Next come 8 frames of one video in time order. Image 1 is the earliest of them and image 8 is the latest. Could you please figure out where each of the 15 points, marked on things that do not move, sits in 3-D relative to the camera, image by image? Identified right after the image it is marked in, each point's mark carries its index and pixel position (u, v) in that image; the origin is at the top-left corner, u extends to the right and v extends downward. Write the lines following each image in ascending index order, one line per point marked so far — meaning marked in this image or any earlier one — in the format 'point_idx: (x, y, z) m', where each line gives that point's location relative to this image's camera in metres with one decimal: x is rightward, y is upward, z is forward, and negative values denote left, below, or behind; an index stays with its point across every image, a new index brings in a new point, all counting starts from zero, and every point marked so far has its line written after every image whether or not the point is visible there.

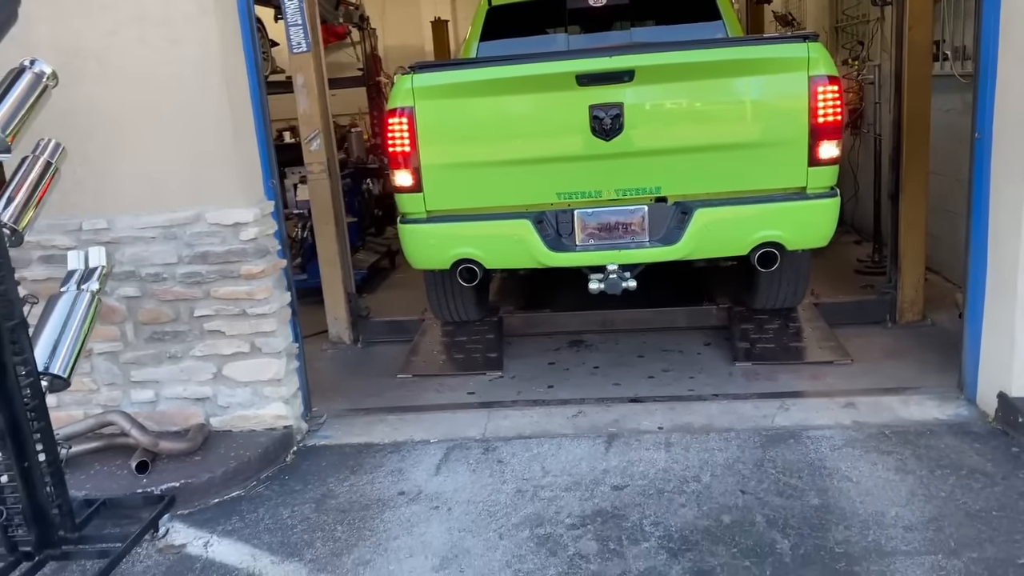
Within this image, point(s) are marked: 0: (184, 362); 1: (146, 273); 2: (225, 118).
0: (-1.5, -0.3, +3.8) m
1: (-1.6, +0.1, +3.7) m
2: (-1.2, +0.7, +3.5) m
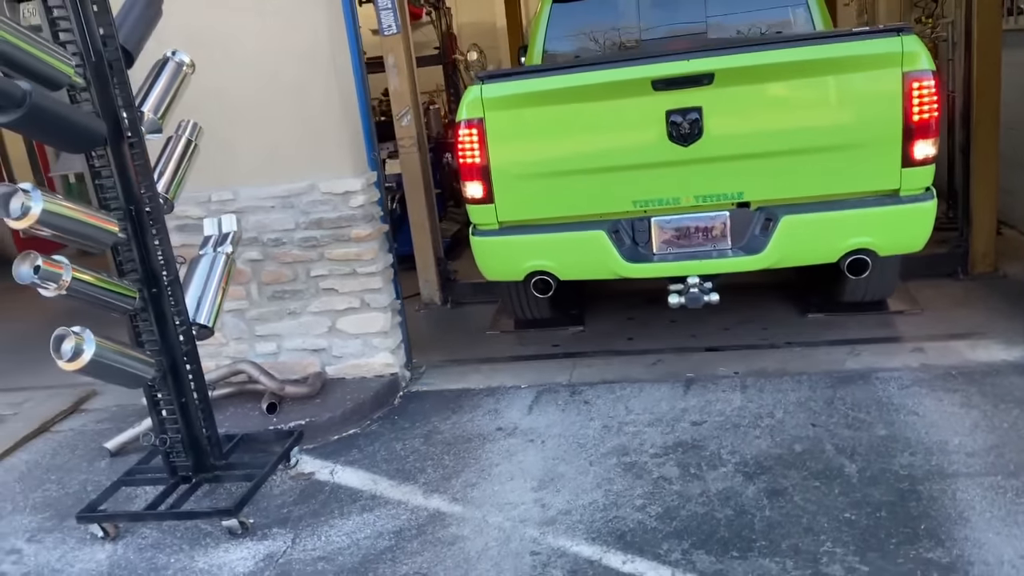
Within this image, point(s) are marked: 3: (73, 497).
0: (-1.0, -0.1, +4.2) m
1: (-1.2, +0.2, +4.1) m
2: (-0.8, +0.9, +3.9) m
3: (-1.9, -0.9, +3.6) m
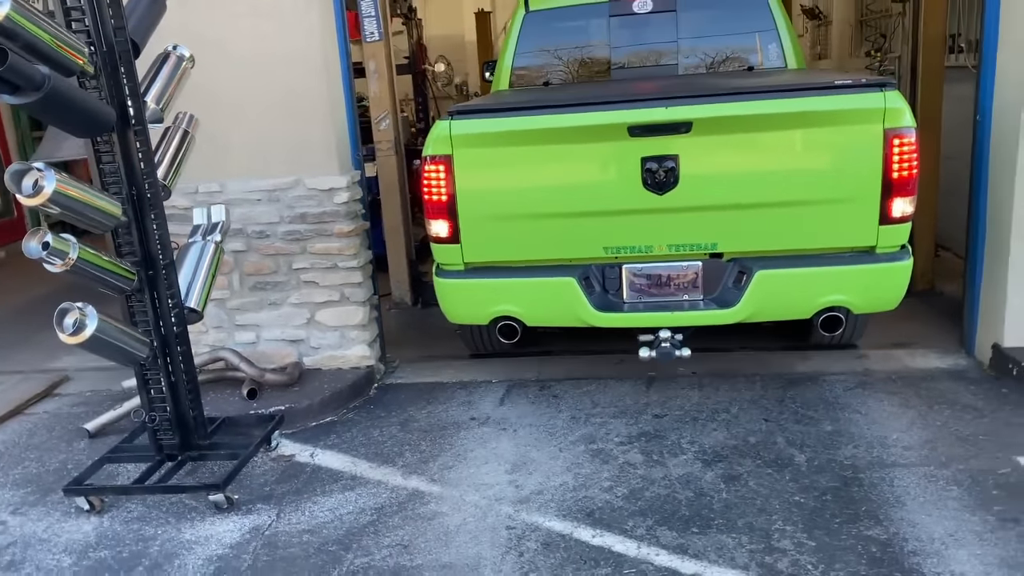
0: (-1.2, -0.1, +4.4) m
1: (-1.3, +0.3, +4.3) m
2: (-0.9, +0.9, +4.1) m
3: (-2.0, -0.8, +3.7) m
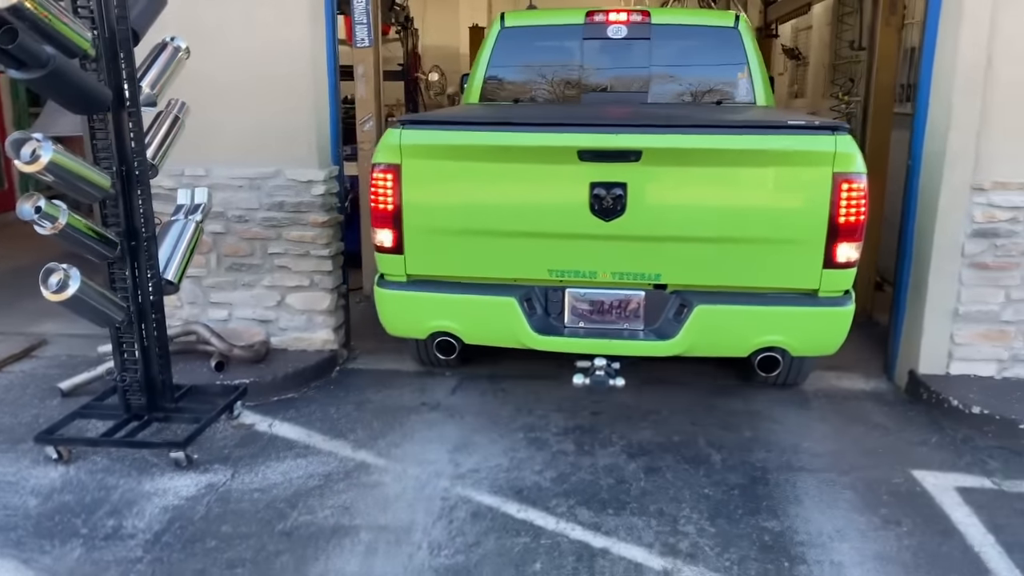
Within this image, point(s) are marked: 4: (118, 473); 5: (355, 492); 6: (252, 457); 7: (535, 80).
0: (-1.4, 0.0, +4.6) m
1: (-1.5, +0.4, +4.5) m
2: (-1.1, +1.0, +4.4) m
3: (-2.3, -0.6, +4.0) m
4: (-1.6, -0.8, +3.5) m
5: (-0.6, -0.8, +3.4) m
6: (-1.1, -0.7, +3.7) m
7: (+0.1, +1.2, +4.9) m
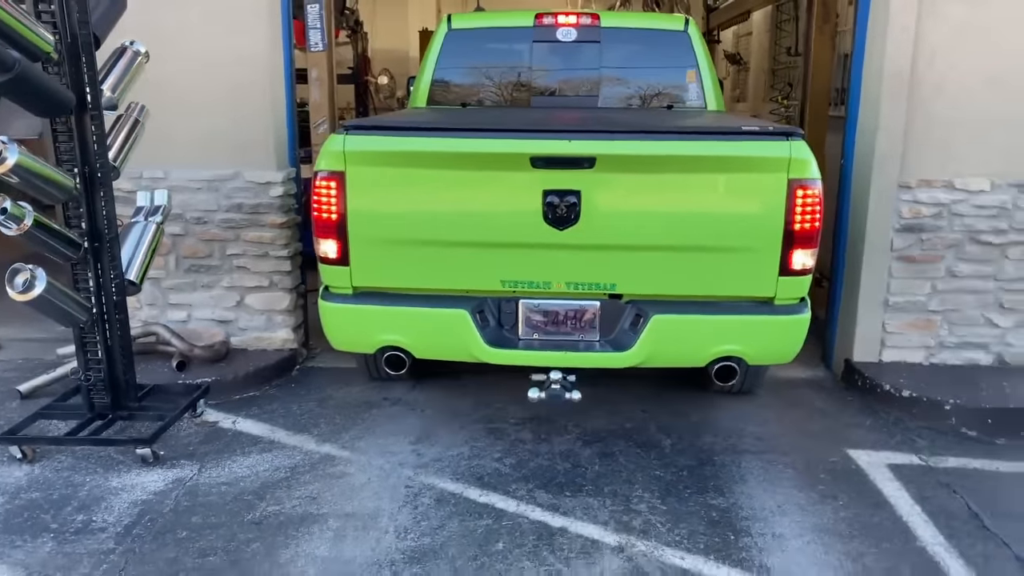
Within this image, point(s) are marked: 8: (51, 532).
0: (-1.7, 0.0, +4.7) m
1: (-1.8, +0.4, +4.6) m
2: (-1.3, +1.0, +4.5) m
3: (-2.5, -0.7, +4.0) m
4: (-1.8, -0.8, +3.6) m
5: (-0.8, -0.8, +3.5) m
6: (-1.3, -0.7, +3.7) m
7: (-0.2, +1.2, +5.1) m
8: (-1.7, -0.9, +3.1) m
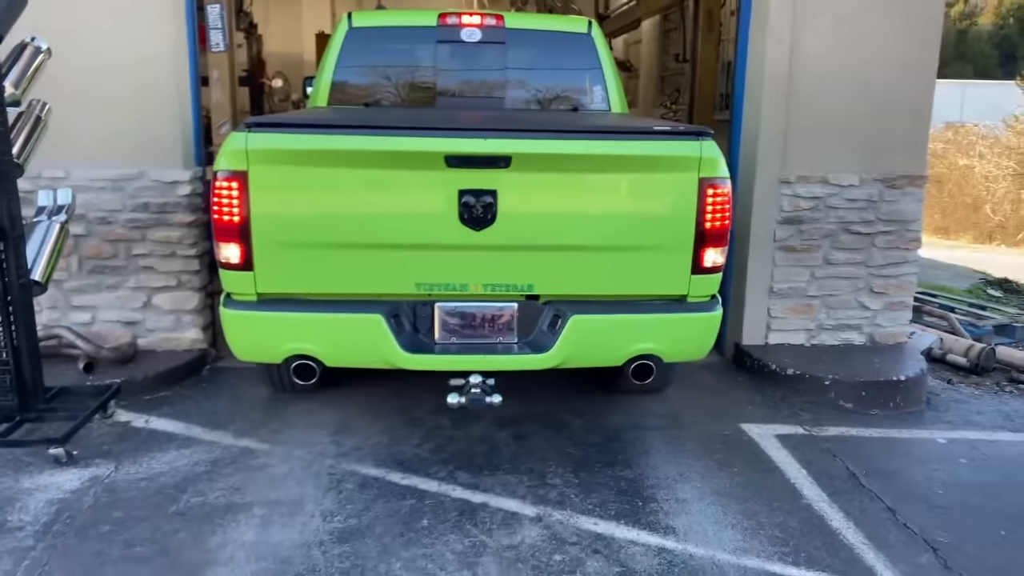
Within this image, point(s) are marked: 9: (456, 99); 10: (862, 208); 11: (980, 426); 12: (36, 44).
0: (-2.2, 0.0, +4.6) m
1: (-2.2, +0.4, +4.5) m
2: (-1.8, +1.0, +4.5) m
3: (-2.9, -0.7, +3.8) m
4: (-2.1, -0.8, +3.5) m
5: (-1.1, -0.8, +3.5) m
6: (-1.7, -0.7, +3.7) m
7: (-0.8, +1.3, +5.2) m
8: (-2.0, -0.9, +3.1) m
9: (-0.3, +1.1, +5.0) m
10: (+2.0, +0.5, +4.9) m
11: (+2.5, -0.7, +4.4) m
12: (-2.1, +1.1, +3.8) m
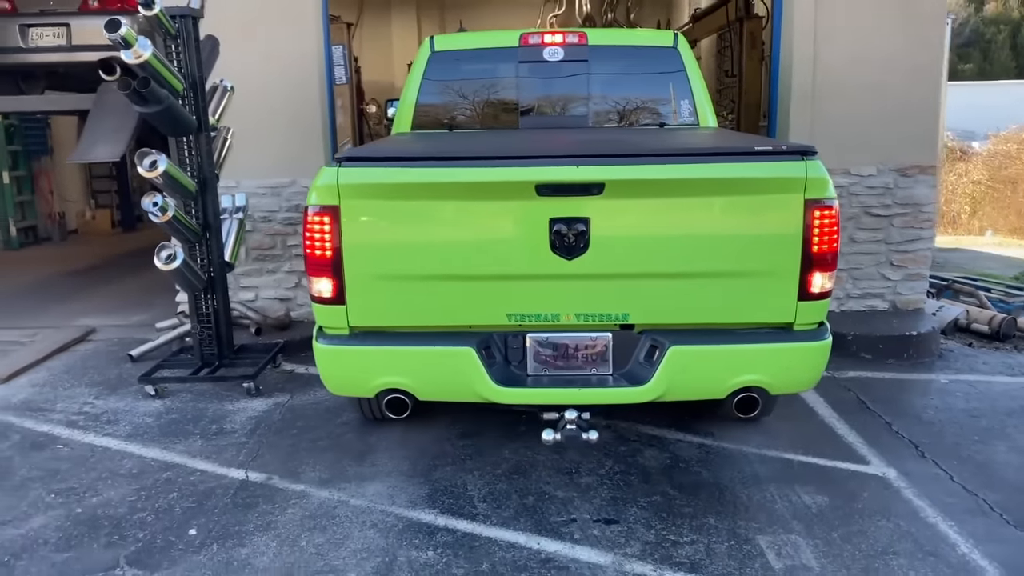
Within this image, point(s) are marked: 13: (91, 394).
0: (-1.6, +0.1, +5.9) m
1: (-1.8, +0.5, +5.8) m
2: (-1.3, +1.1, +5.7) m
3: (-2.4, -0.6, +5.1) m
4: (-1.7, -0.6, +4.7) m
5: (-0.7, -0.6, +4.7) m
6: (-1.2, -0.6, +4.9) m
7: (-0.2, +1.4, +6.4) m
8: (-1.6, -0.7, +4.3) m
9: (+0.2, +1.3, +6.2) m
10: (+2.5, +0.6, +5.8) m
11: (+2.9, -0.5, +5.3) m
12: (-1.7, +1.2, +5.1) m
13: (-2.4, -0.6, +4.9) m
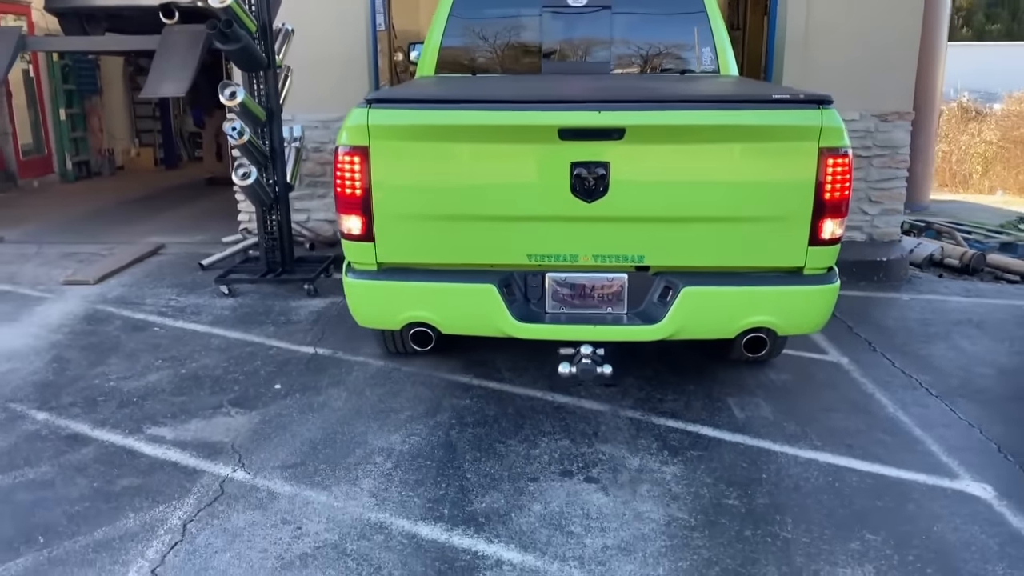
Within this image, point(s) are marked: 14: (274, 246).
0: (-1.5, +0.7, +6.7) m
1: (-1.6, +1.1, +6.6) m
2: (-1.1, +1.7, +6.5) m
3: (-2.3, 0.0, +6.0) m
4: (-1.6, -0.1, +5.6) m
5: (-0.6, -0.1, +5.5) m
6: (-1.1, 0.0, +5.8) m
7: (0.0, +2.0, +7.1) m
8: (-1.5, -0.2, +5.1) m
9: (+0.4, +1.8, +6.9) m
10: (+2.7, +1.2, +6.5) m
11: (+3.1, 0.0, +6.0) m
12: (-1.5, +1.8, +5.8) m
13: (-2.3, 0.0, +5.7) m
14: (-1.7, +0.3, +5.8) m
